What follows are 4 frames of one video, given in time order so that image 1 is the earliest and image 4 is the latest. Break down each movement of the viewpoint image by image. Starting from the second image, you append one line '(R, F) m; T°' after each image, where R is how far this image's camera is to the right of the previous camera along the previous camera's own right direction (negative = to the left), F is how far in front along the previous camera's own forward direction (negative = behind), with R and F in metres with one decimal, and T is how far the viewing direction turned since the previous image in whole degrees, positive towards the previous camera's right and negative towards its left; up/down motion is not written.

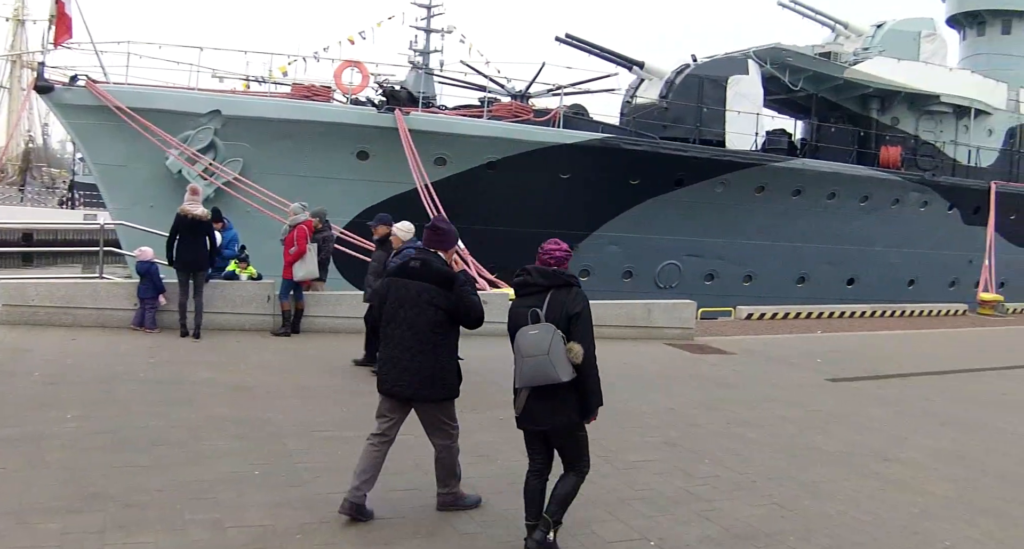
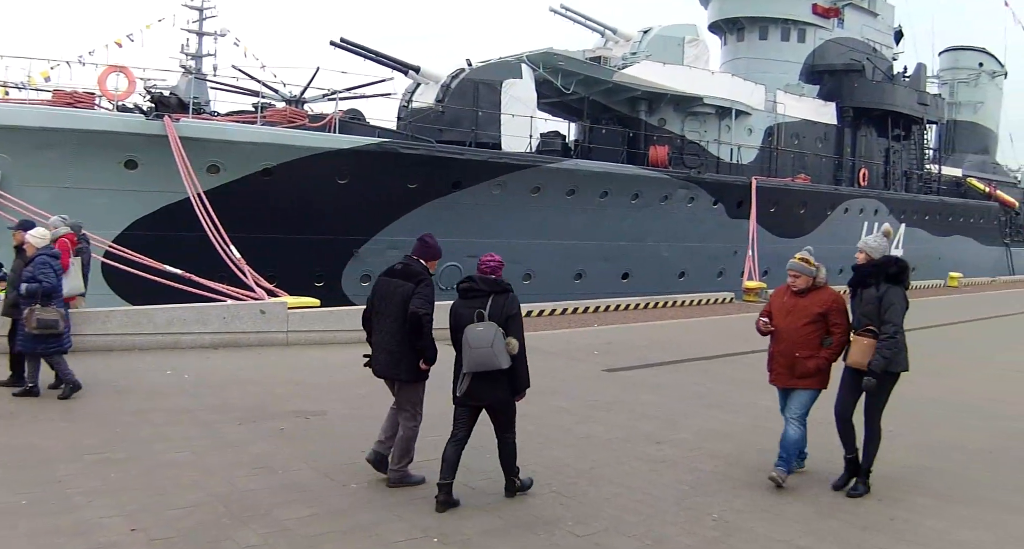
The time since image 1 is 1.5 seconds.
(+1.2, -0.1) m; +8°
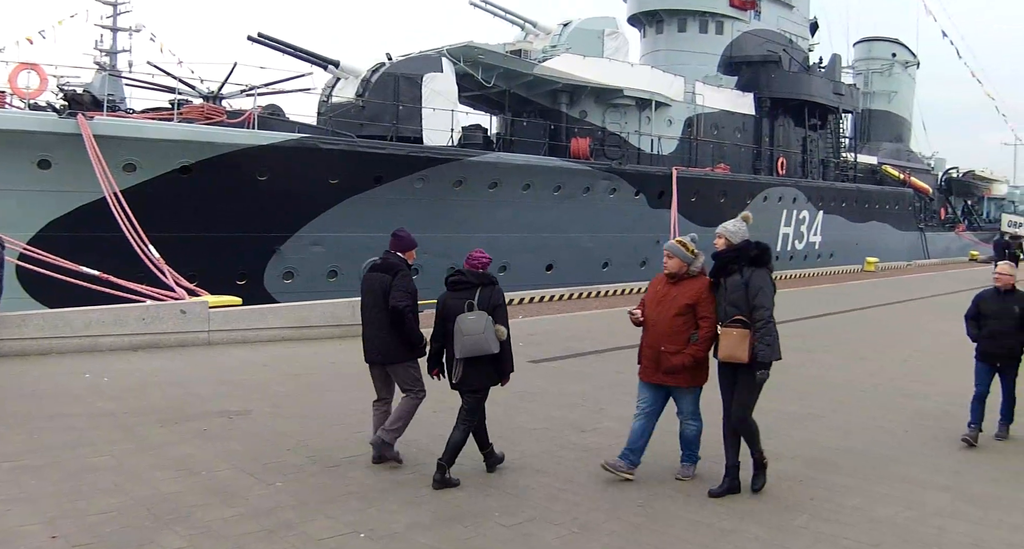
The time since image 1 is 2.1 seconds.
(+0.5, 0.0) m; +3°
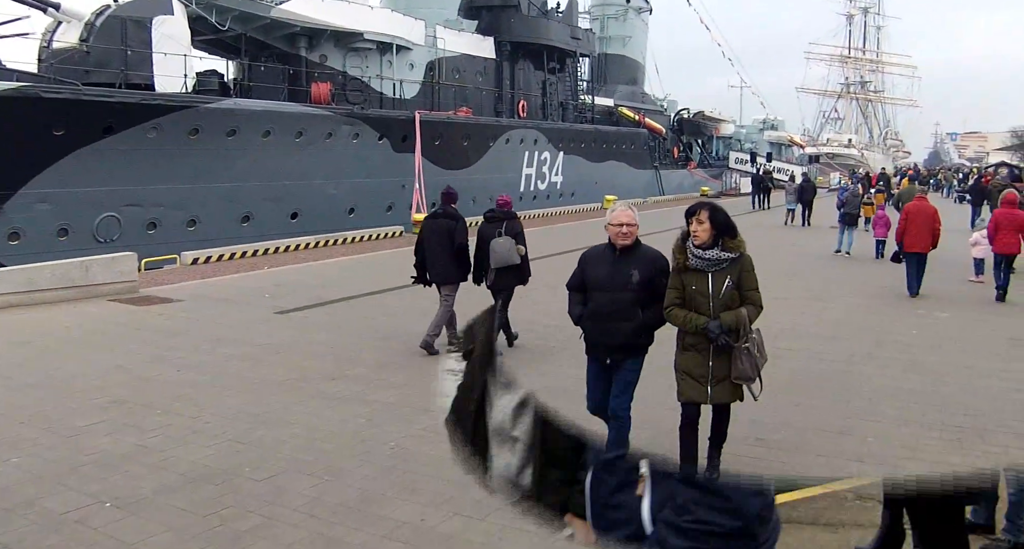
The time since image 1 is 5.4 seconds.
(+1.4, -0.2) m; +9°
